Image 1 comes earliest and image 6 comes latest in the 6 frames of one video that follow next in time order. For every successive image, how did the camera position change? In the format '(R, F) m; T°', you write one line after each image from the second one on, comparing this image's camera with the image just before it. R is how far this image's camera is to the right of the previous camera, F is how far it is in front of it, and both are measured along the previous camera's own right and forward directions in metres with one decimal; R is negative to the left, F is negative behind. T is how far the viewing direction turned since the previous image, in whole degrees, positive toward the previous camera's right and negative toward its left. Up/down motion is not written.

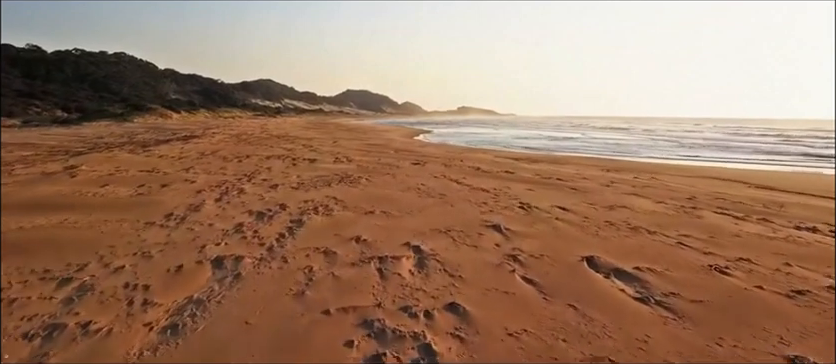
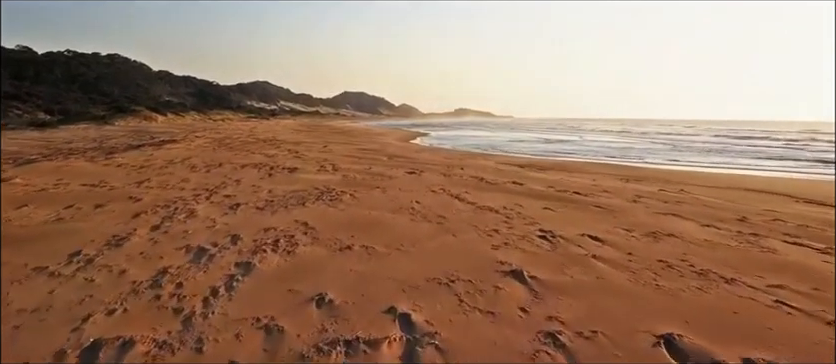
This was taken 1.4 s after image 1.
(0.0, +1.6) m; 0°
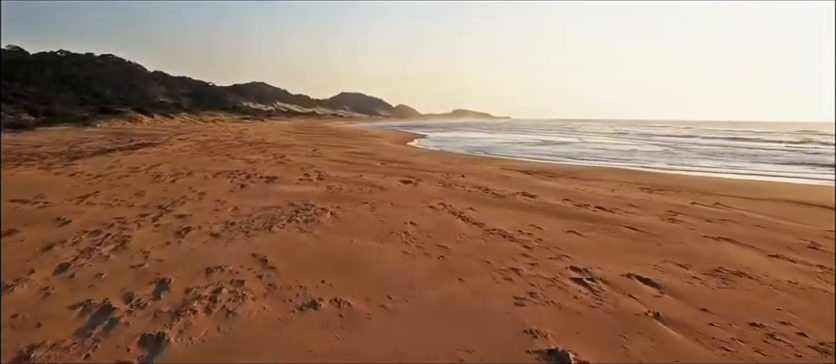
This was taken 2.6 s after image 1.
(0.0, +1.4) m; 0°
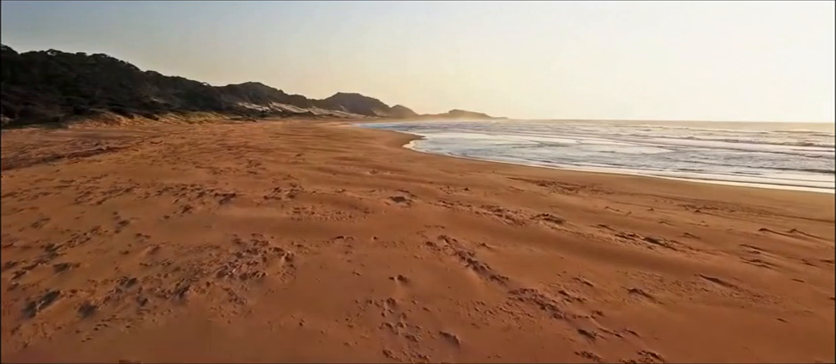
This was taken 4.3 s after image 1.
(0.0, +2.0) m; 0°
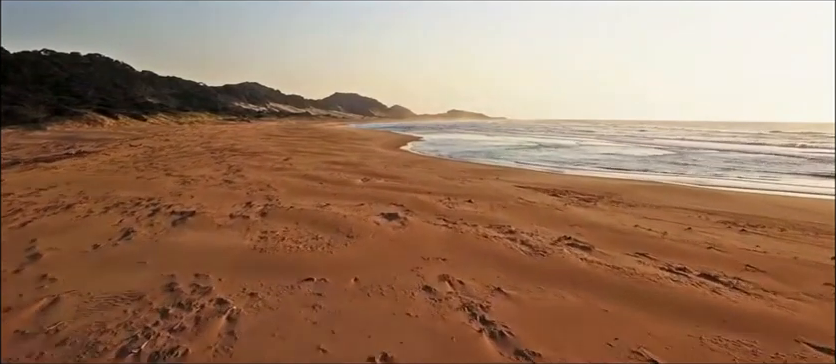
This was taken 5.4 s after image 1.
(0.0, +1.4) m; 0°
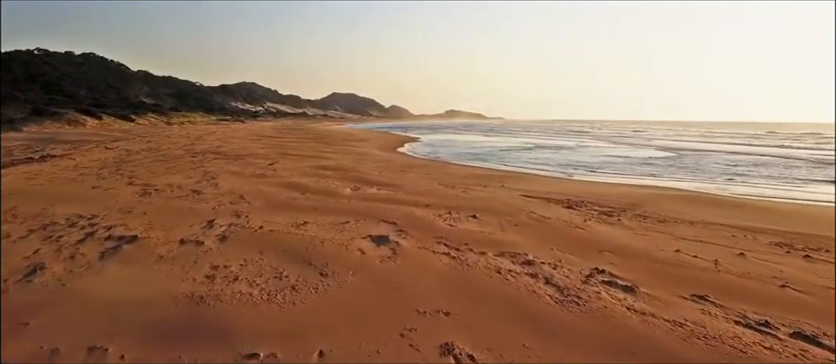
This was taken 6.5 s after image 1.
(0.0, +1.3) m; 0°
